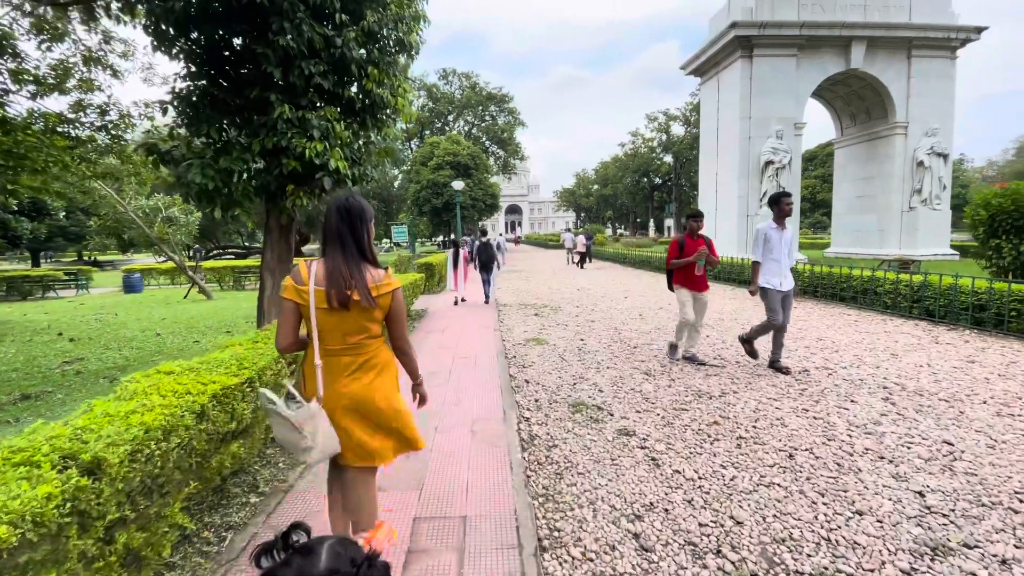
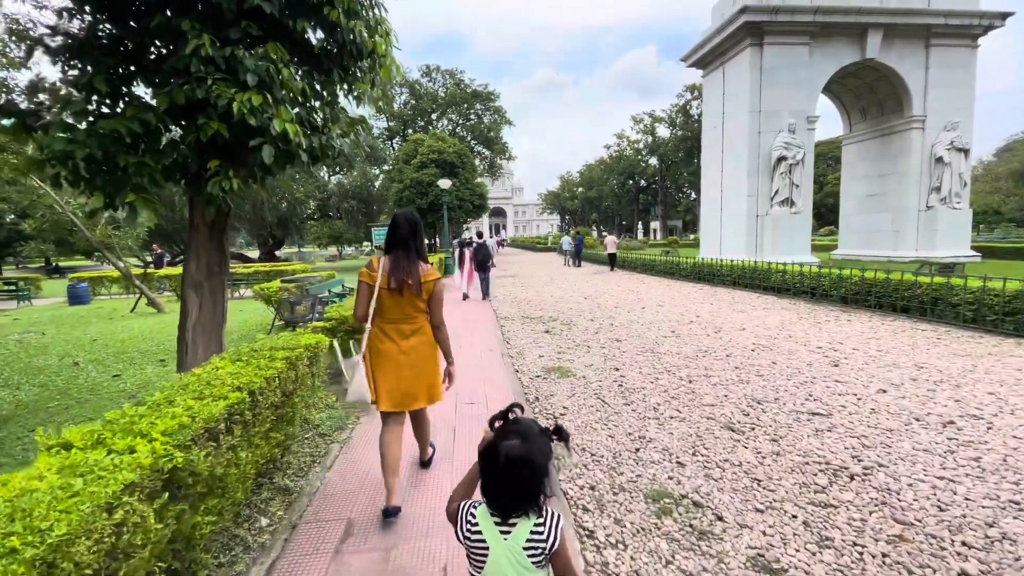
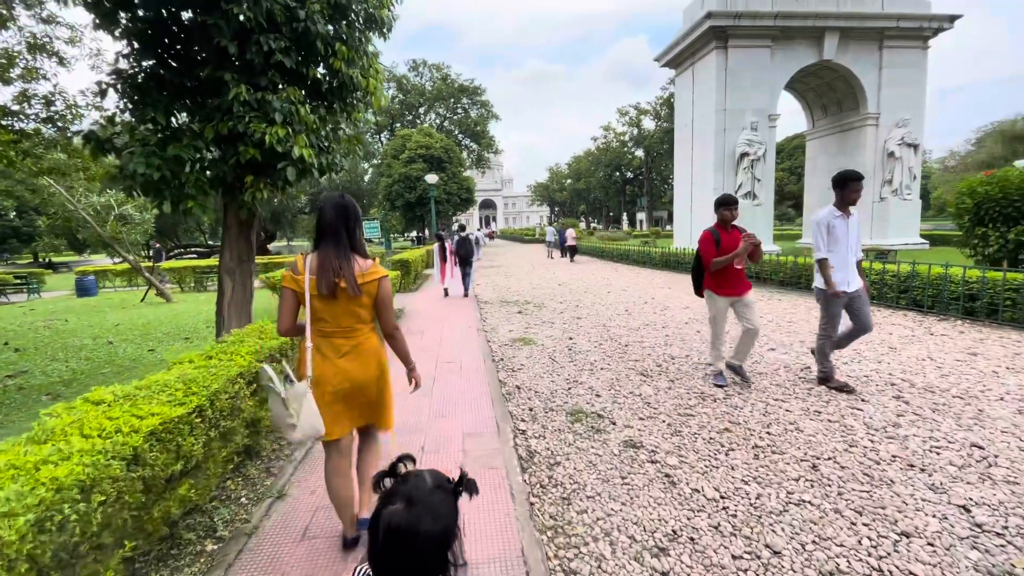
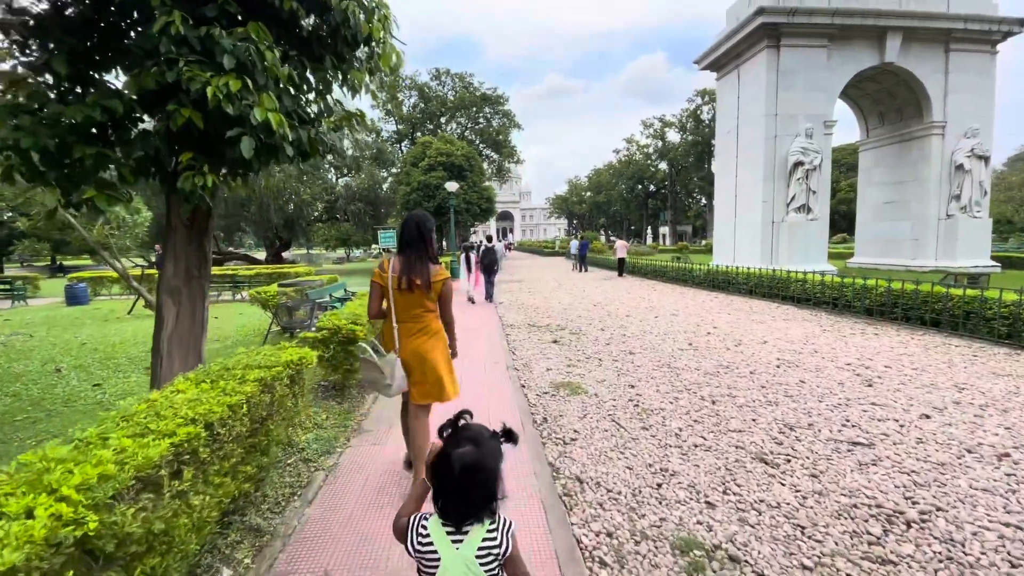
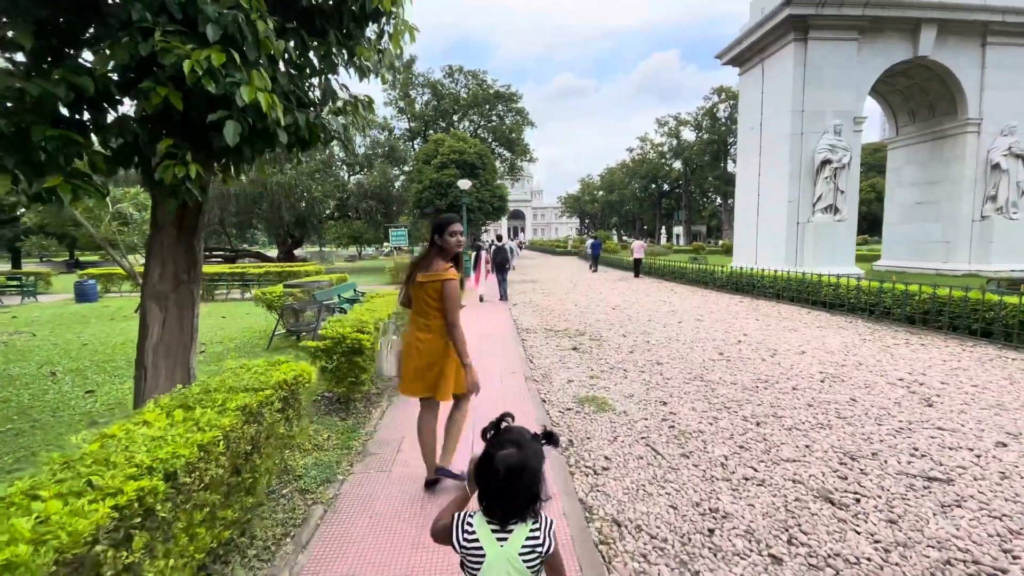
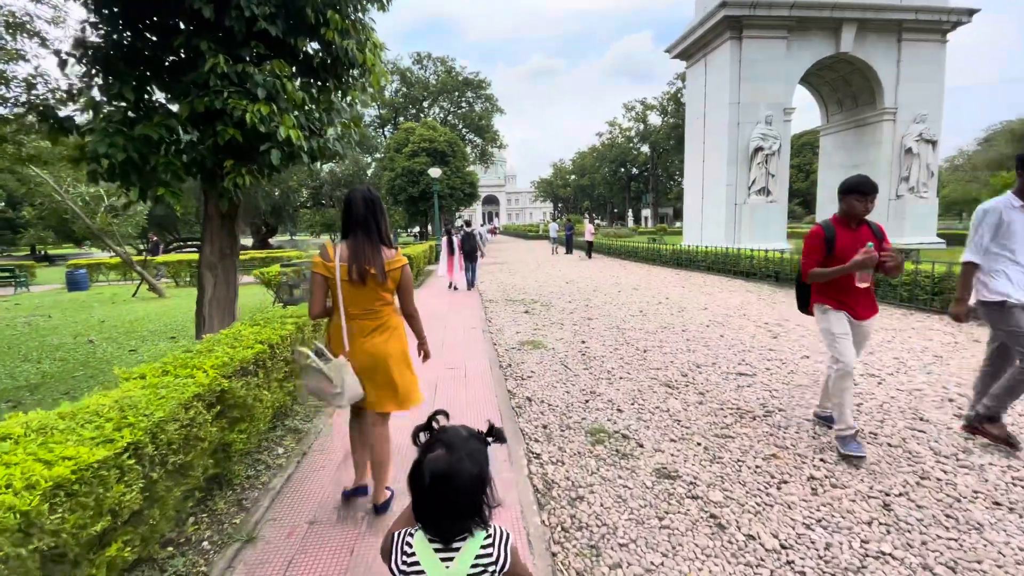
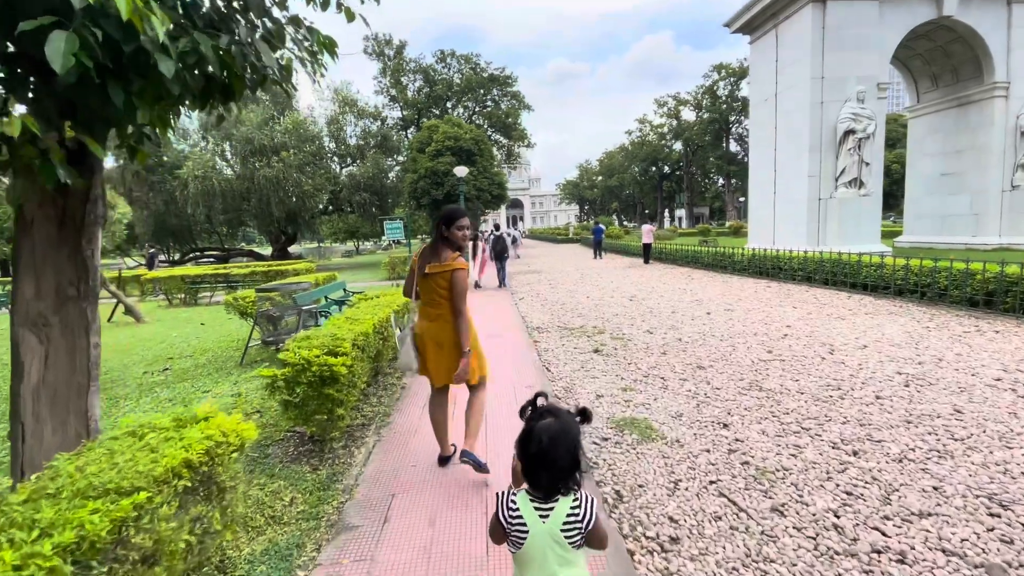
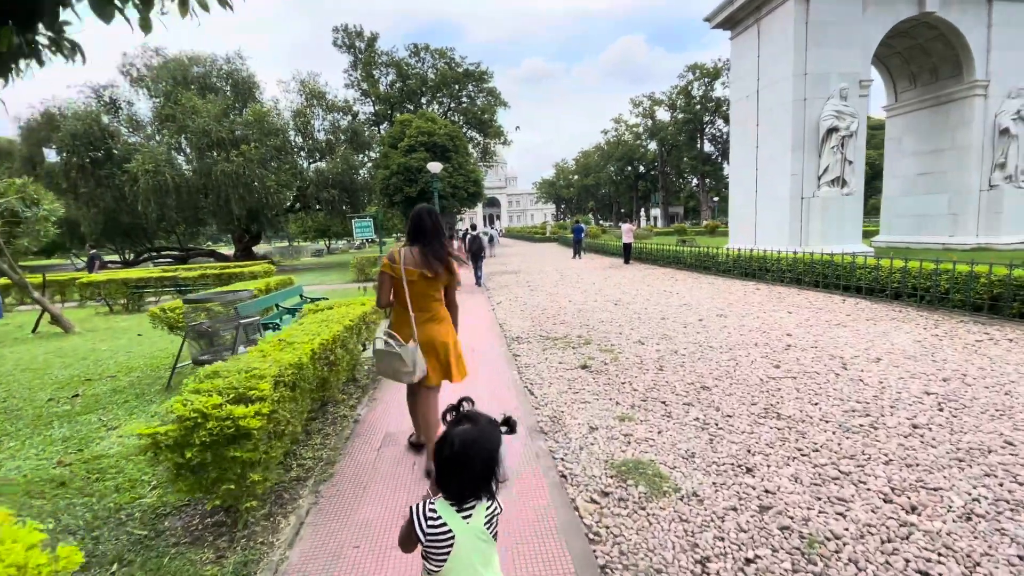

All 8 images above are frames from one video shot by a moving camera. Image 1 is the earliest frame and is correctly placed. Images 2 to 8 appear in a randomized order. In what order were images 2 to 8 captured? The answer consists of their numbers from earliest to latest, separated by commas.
3, 6, 2, 4, 5, 7, 8
